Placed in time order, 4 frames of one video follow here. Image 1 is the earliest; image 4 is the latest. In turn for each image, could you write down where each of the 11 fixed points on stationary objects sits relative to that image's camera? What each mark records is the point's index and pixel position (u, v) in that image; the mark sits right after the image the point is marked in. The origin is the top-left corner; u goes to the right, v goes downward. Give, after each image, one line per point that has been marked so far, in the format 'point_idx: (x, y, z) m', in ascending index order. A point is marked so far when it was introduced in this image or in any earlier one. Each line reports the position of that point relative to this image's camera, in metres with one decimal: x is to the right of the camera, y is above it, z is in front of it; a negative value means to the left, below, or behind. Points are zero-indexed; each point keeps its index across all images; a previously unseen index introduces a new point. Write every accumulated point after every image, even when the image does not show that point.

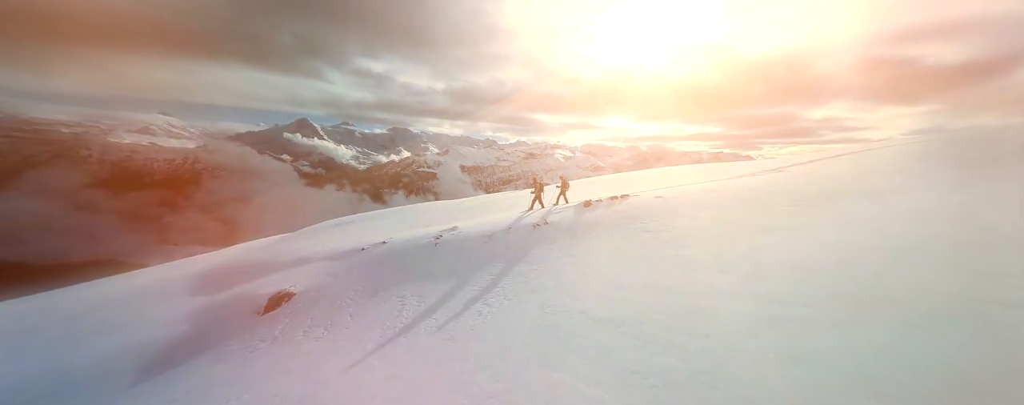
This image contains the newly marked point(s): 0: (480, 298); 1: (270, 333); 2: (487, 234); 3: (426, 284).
0: (-1.6, -4.1, +12.5) m
1: (-11.4, -6.1, +13.5) m
2: (-1.7, -2.1, +19.1) m
3: (-4.4, -4.1, +14.6) m
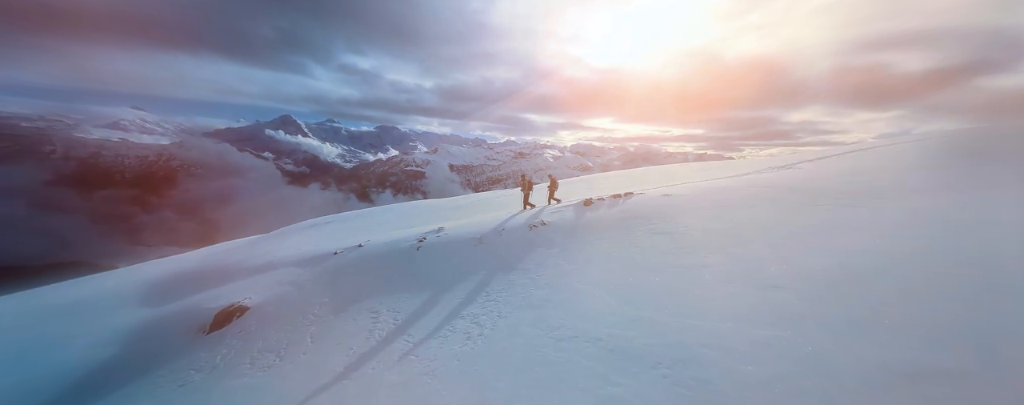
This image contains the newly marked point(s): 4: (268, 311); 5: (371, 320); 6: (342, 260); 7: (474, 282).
0: (-1.8, -4.0, +10.6) m
1: (-11.7, -6.0, +11.3) m
2: (-2.2, -2.1, +17.2) m
3: (-4.7, -4.0, +12.6) m
4: (-11.0, -4.9, +13.1) m
5: (-5.4, -4.5, +11.2) m
6: (-9.8, -3.3, +16.8) m
7: (-1.7, -3.6, +12.9) m
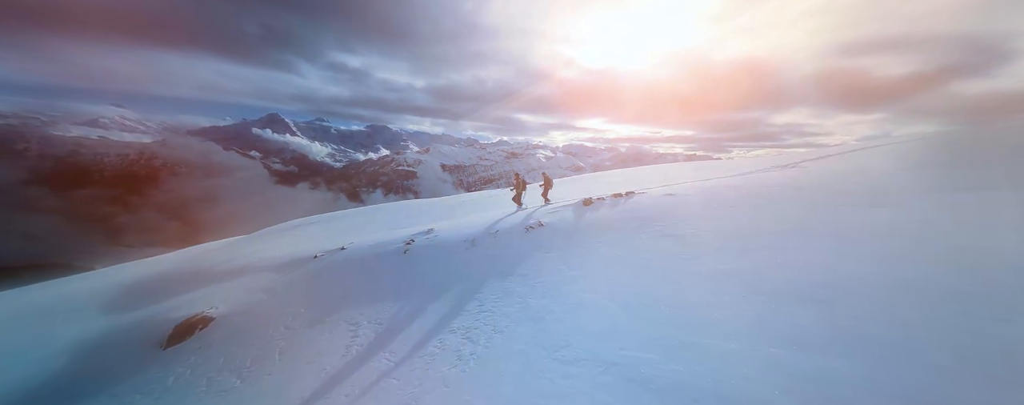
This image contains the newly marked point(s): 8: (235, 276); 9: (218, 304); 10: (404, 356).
0: (-1.9, -4.0, +9.5) m
1: (-11.8, -6.0, +9.9) m
2: (-2.5, -2.0, +16.1) m
3: (-4.9, -4.0, +11.4) m
4: (-11.1, -4.8, +11.7) m
5: (-5.6, -4.5, +10.0) m
6: (-10.0, -3.3, +15.4) m
7: (-1.9, -3.5, +11.8) m
8: (-18.8, -4.9, +19.7) m
9: (-13.7, -4.7, +13.5) m
10: (-3.1, -4.4, +8.4) m
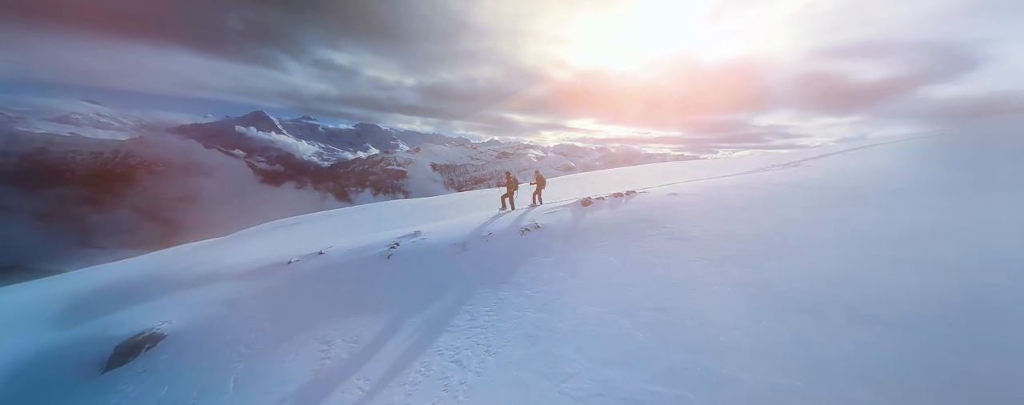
0: (-2.1, -4.0, +8.3) m
1: (-11.9, -6.0, +8.4) m
2: (-2.8, -2.0, +14.9) m
3: (-5.1, -4.0, +10.2) m
4: (-11.3, -4.9, +10.2) m
5: (-5.7, -4.5, +8.7) m
6: (-10.3, -3.3, +14.0) m
7: (-2.1, -3.5, +10.6) m
8: (-19.2, -4.9, +18.0) m
9: (-13.9, -4.7, +12.0) m
10: (-3.2, -4.5, +7.2) m
